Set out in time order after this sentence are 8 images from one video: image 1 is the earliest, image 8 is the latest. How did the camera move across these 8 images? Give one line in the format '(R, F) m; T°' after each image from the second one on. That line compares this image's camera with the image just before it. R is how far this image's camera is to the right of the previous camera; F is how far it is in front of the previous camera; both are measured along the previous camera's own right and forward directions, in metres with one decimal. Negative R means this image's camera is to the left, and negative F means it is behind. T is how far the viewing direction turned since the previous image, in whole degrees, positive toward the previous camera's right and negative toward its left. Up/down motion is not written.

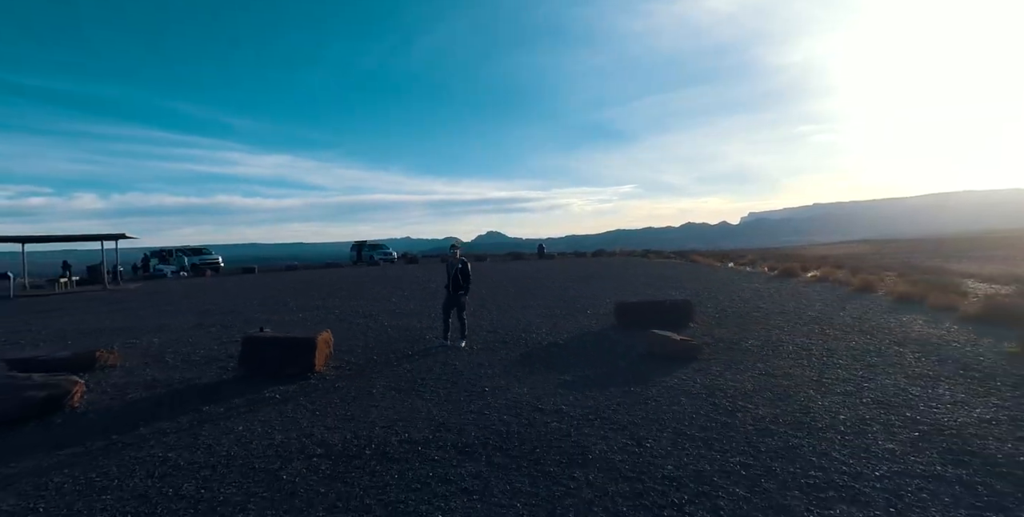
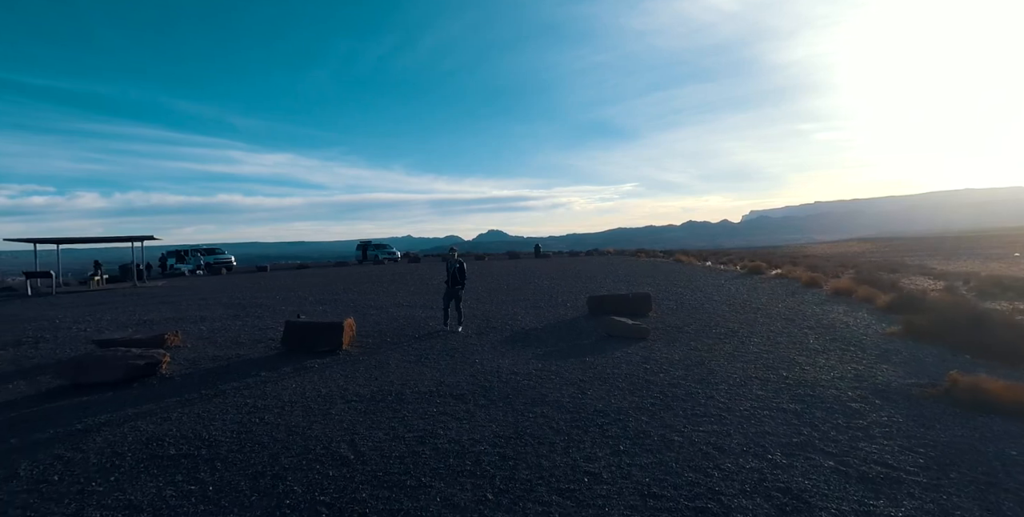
(+0.2, -1.6) m; 0°
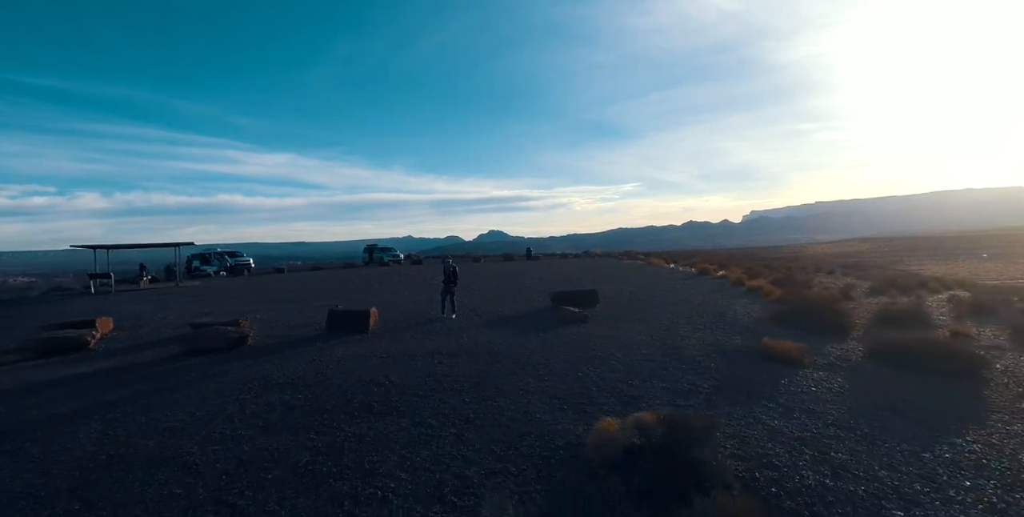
(+0.5, -3.1) m; 0°
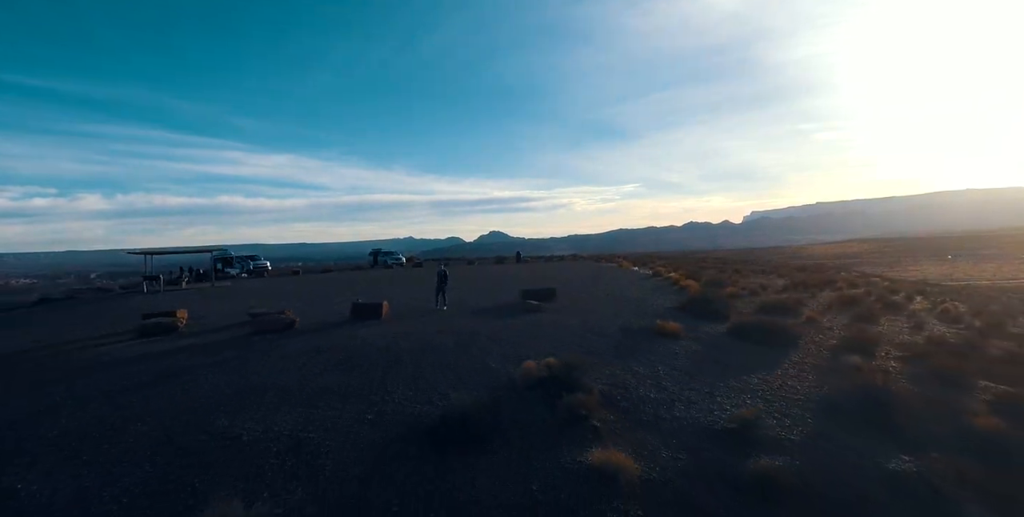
(+0.8, -3.8) m; 0°
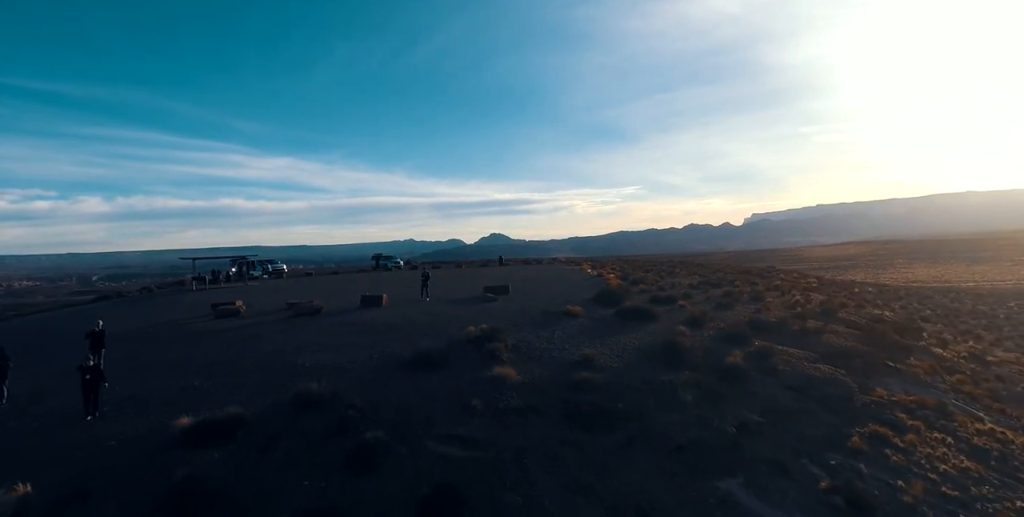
(+1.6, -6.0) m; 0°
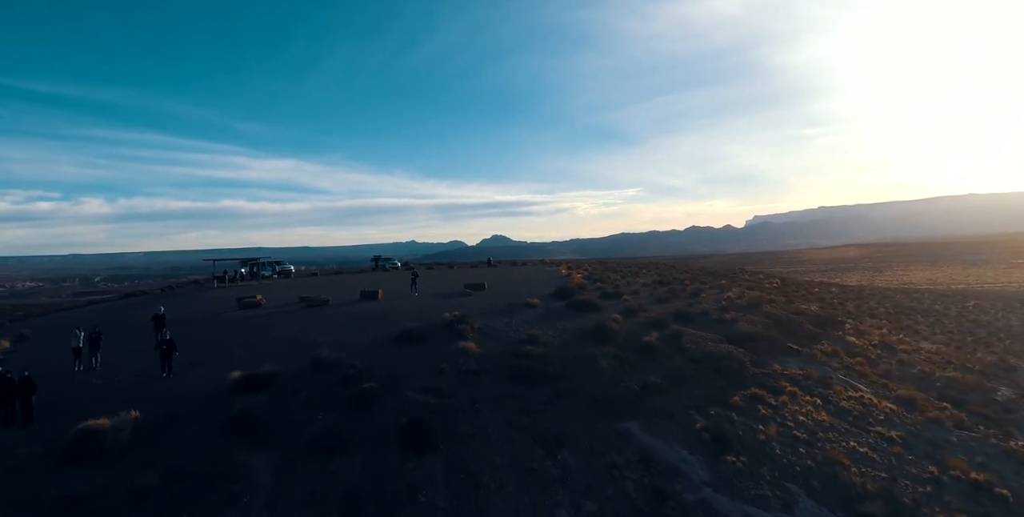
(+1.4, -4.2) m; 0°
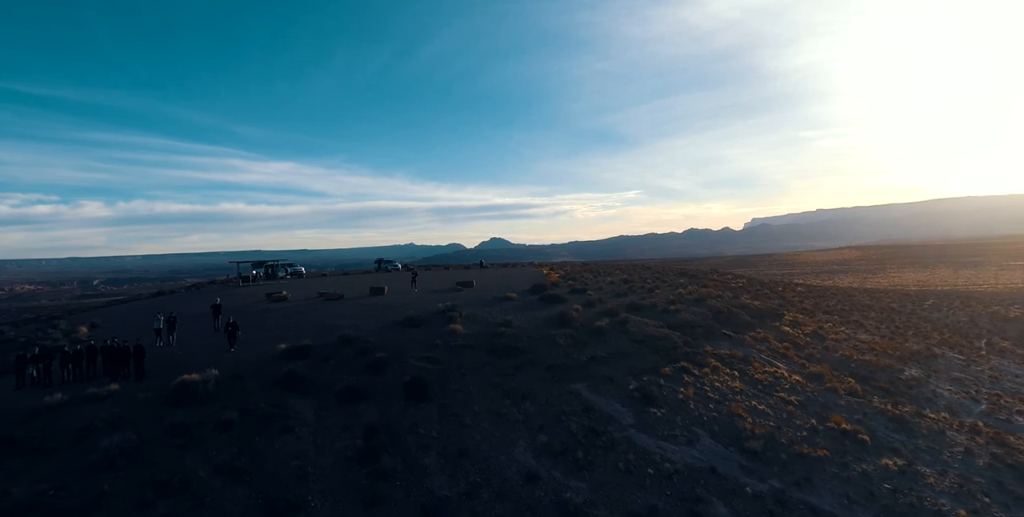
(+0.9, -4.9) m; 0°
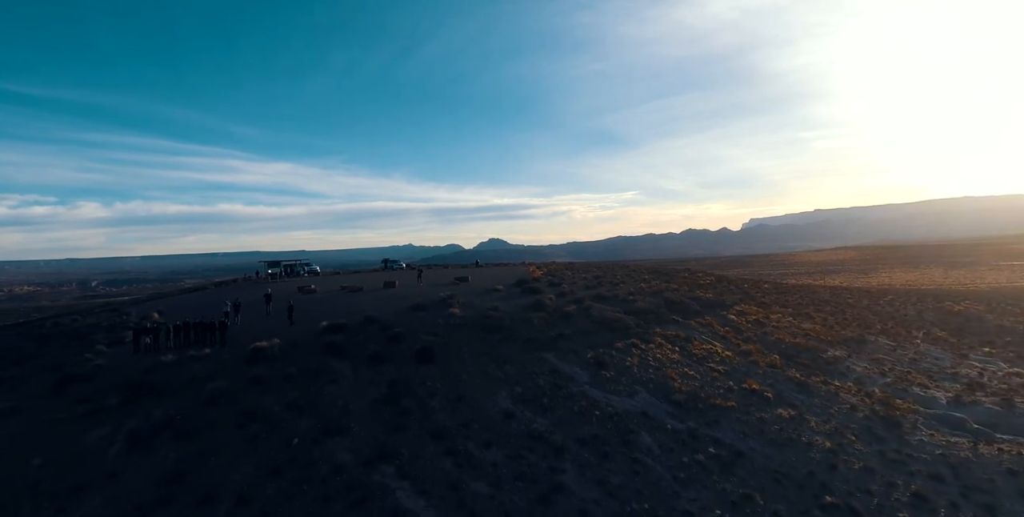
(+0.7, -6.2) m; 0°
